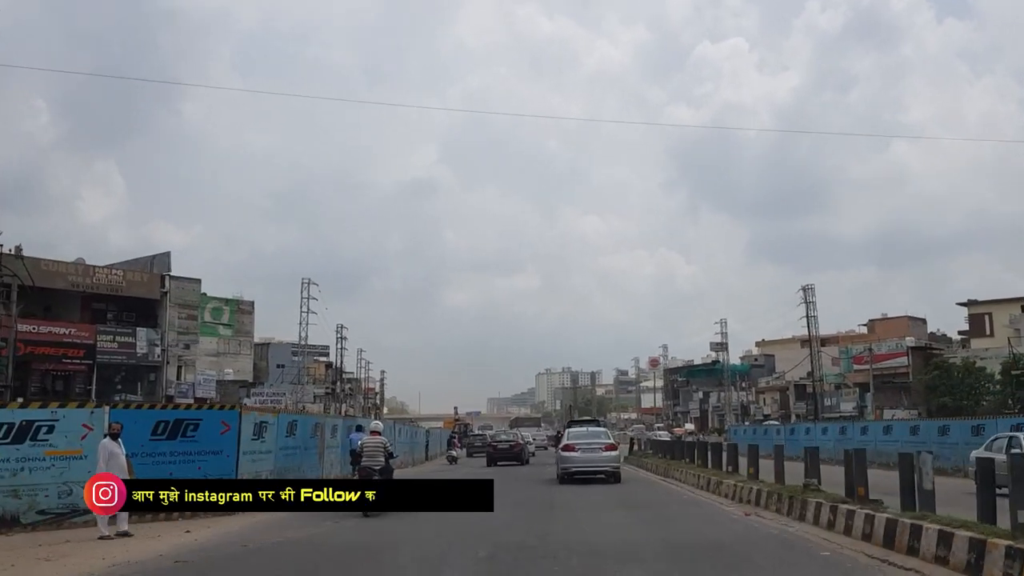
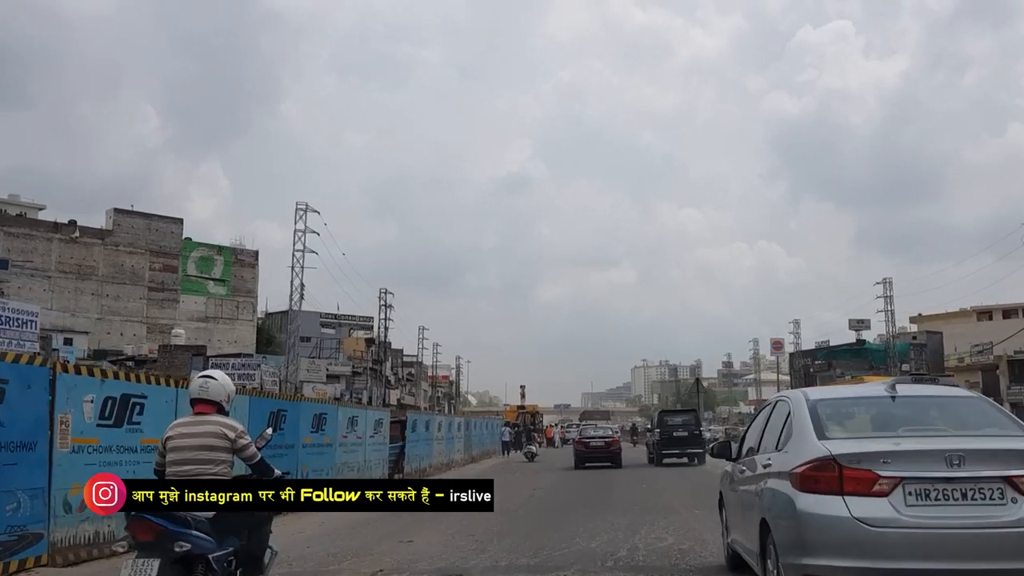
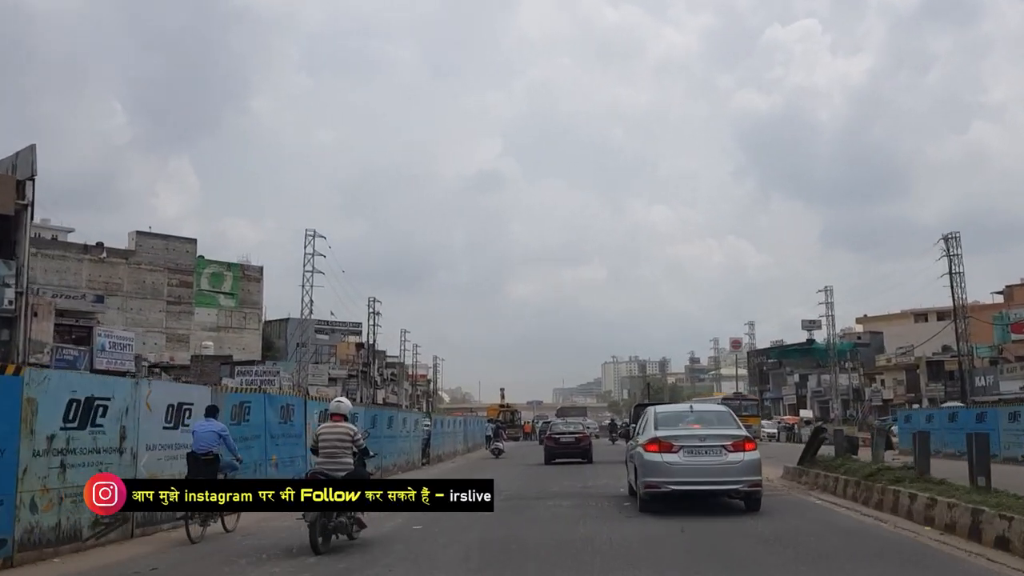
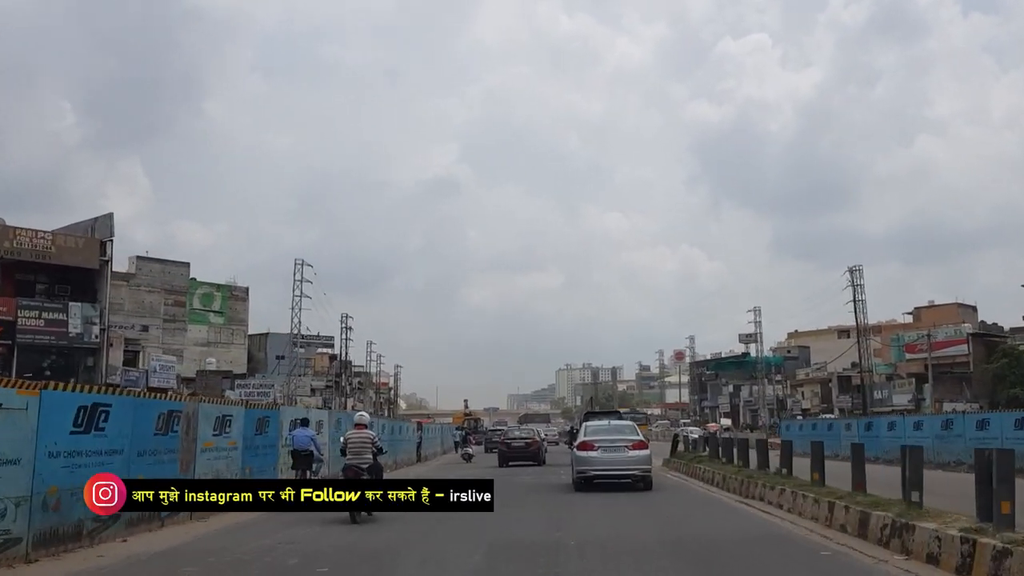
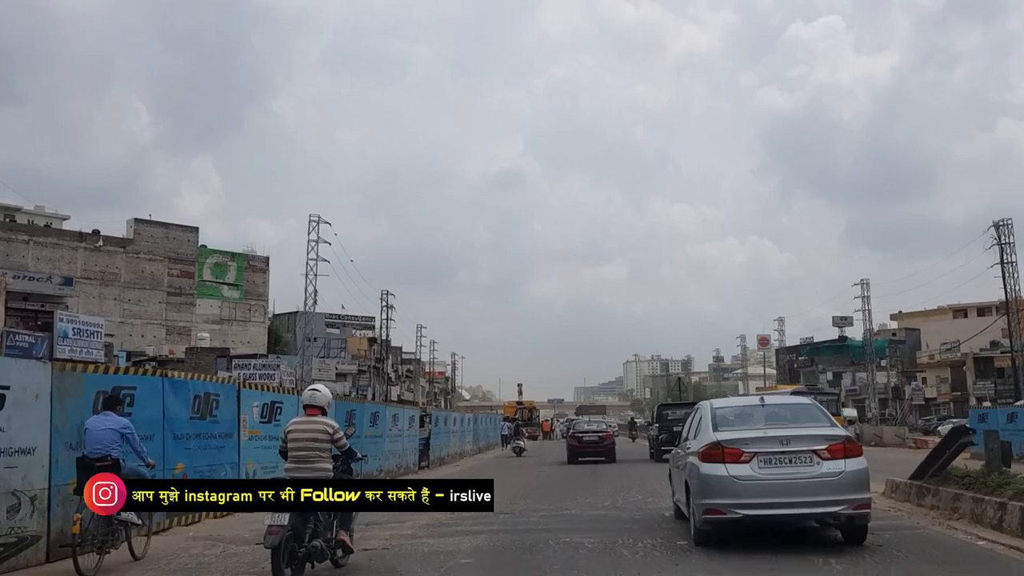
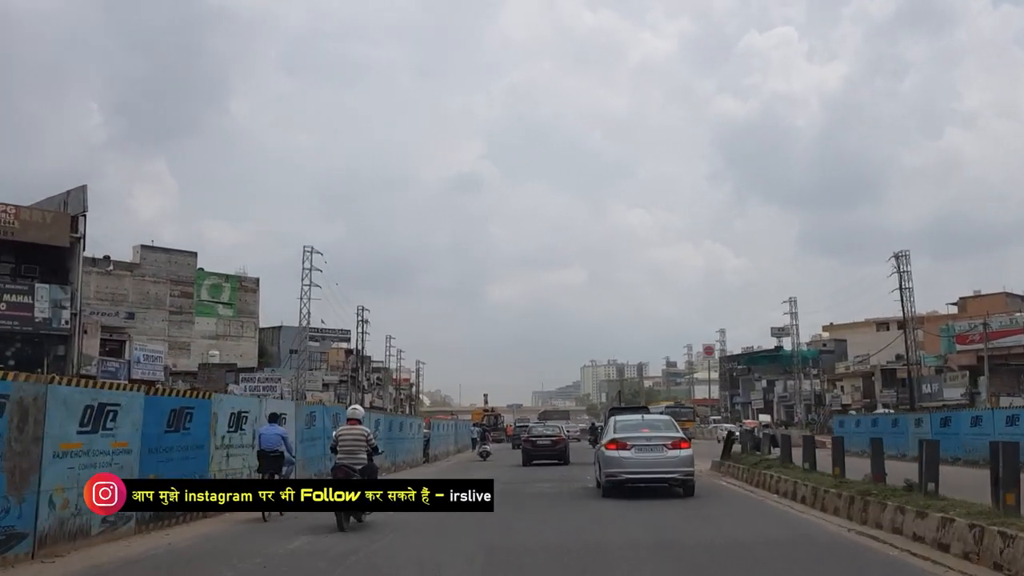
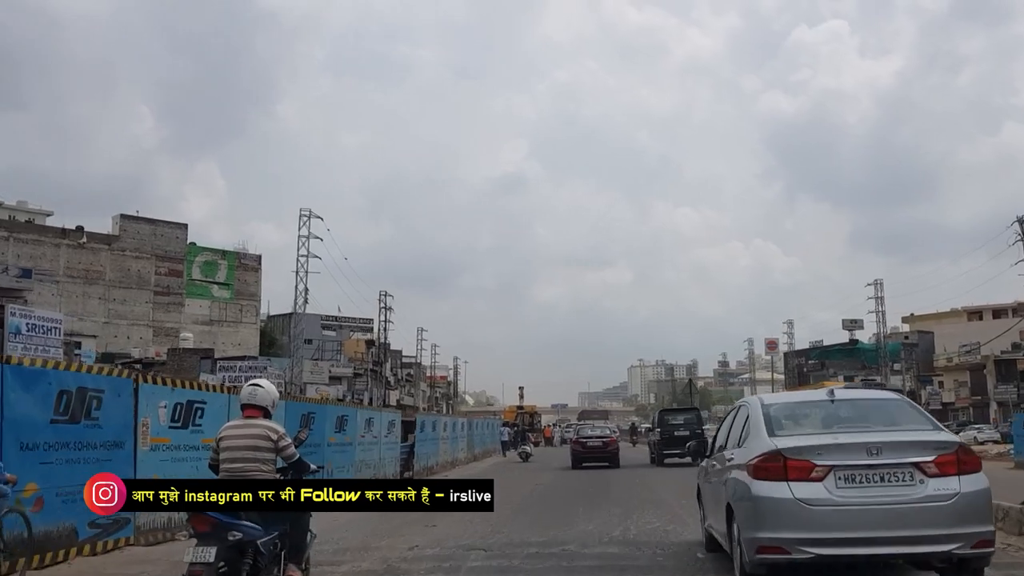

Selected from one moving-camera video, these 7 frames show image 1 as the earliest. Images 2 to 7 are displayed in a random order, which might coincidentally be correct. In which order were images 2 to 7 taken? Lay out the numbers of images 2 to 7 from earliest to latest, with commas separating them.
4, 6, 3, 5, 7, 2
